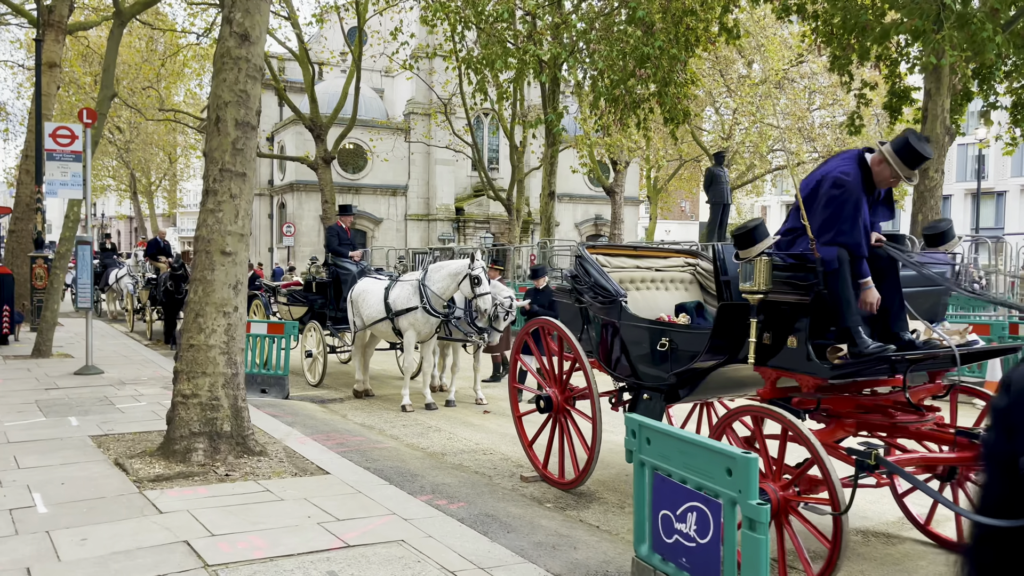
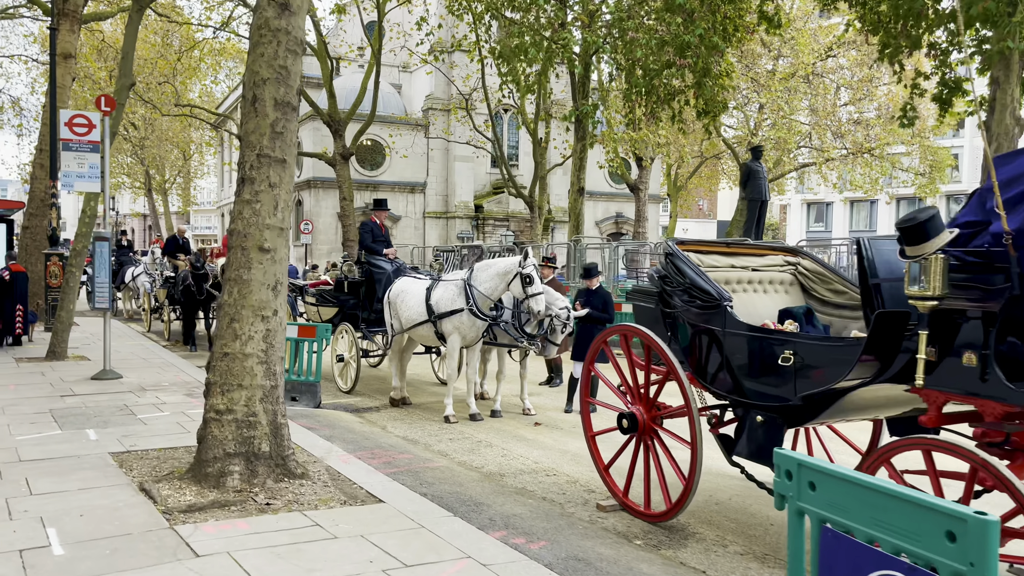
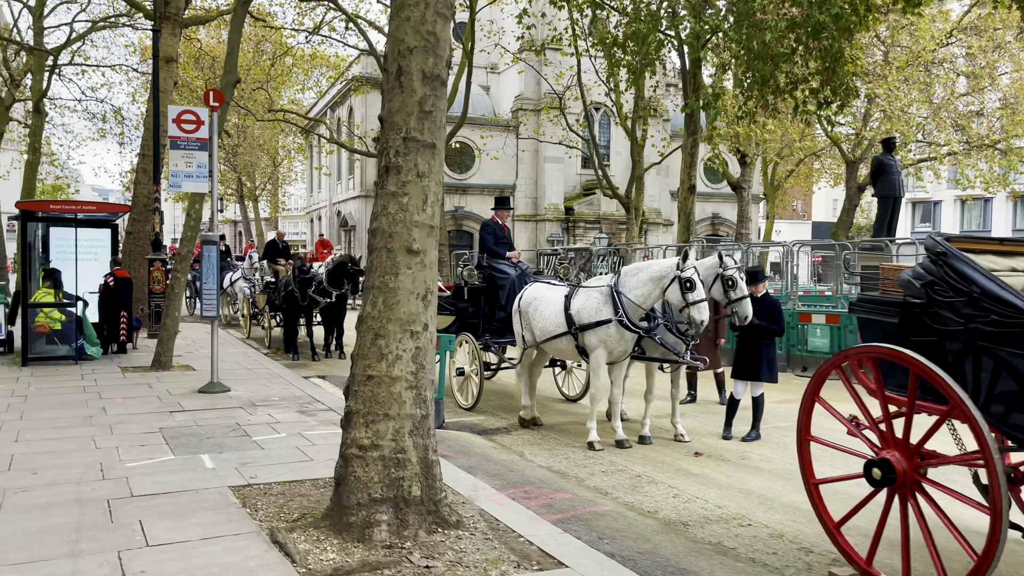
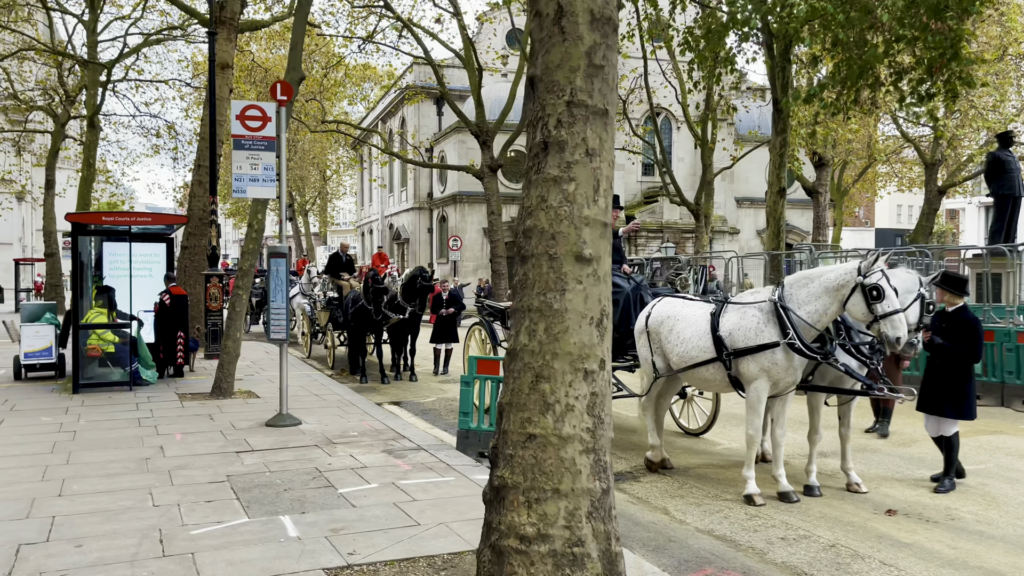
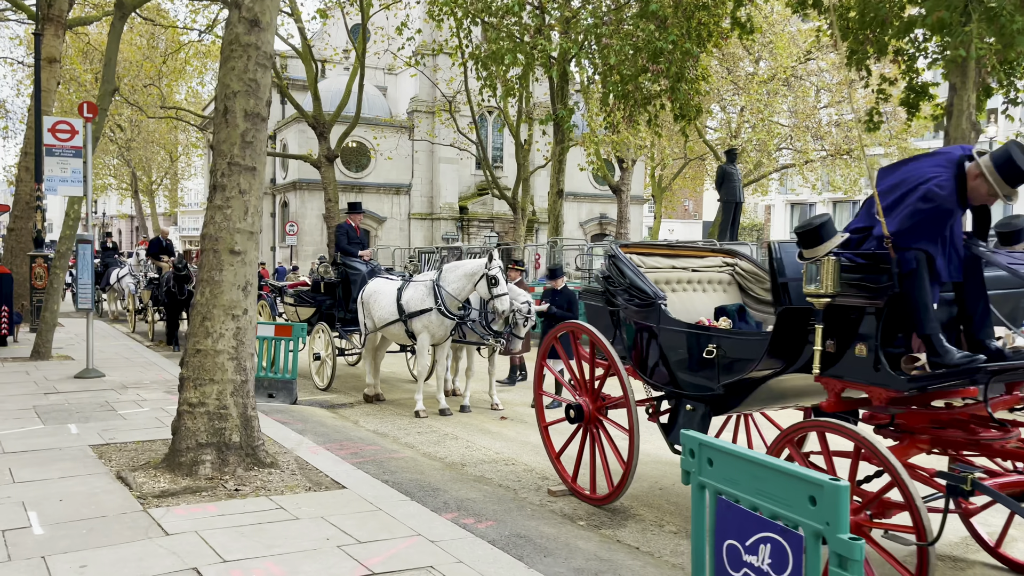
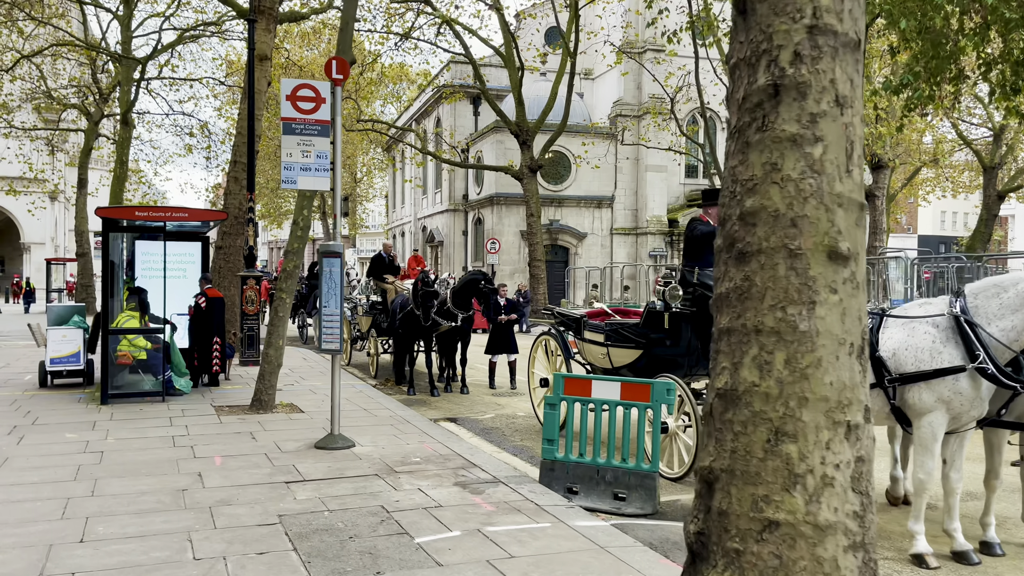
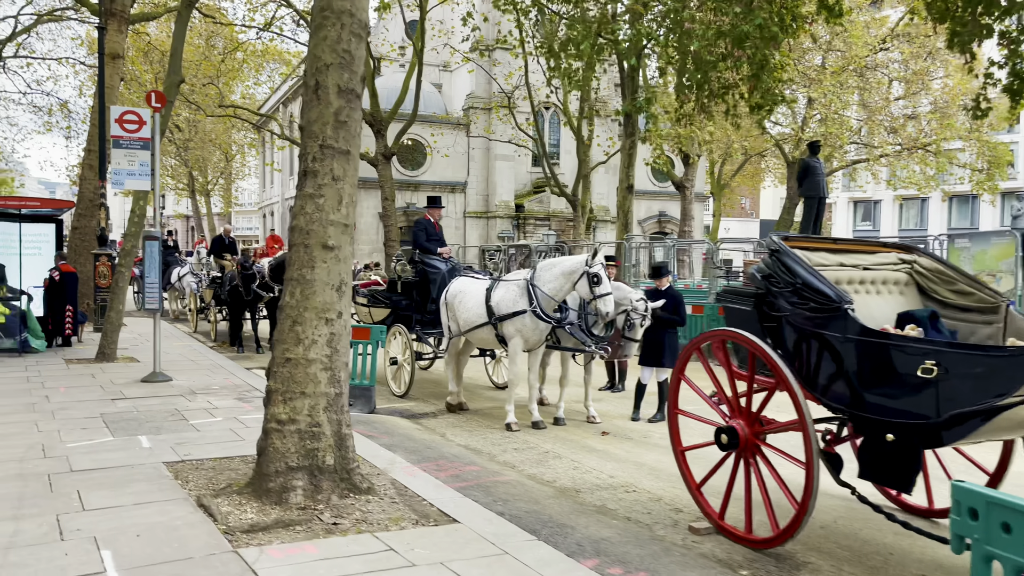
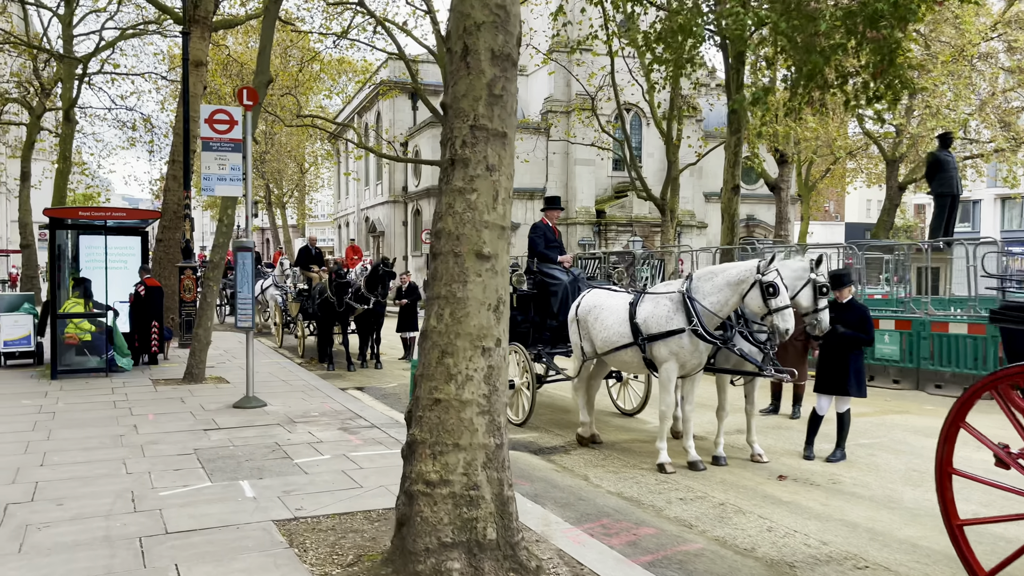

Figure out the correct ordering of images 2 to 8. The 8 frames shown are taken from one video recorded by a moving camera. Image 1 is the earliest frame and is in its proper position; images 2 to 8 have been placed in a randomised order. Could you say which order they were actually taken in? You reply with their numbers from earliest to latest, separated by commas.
5, 2, 7, 3, 8, 4, 6
